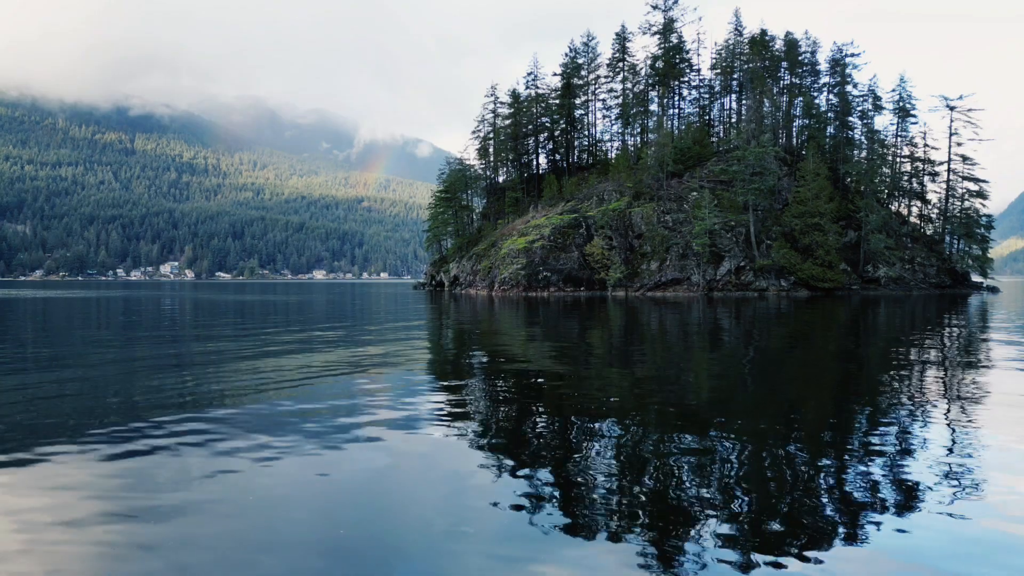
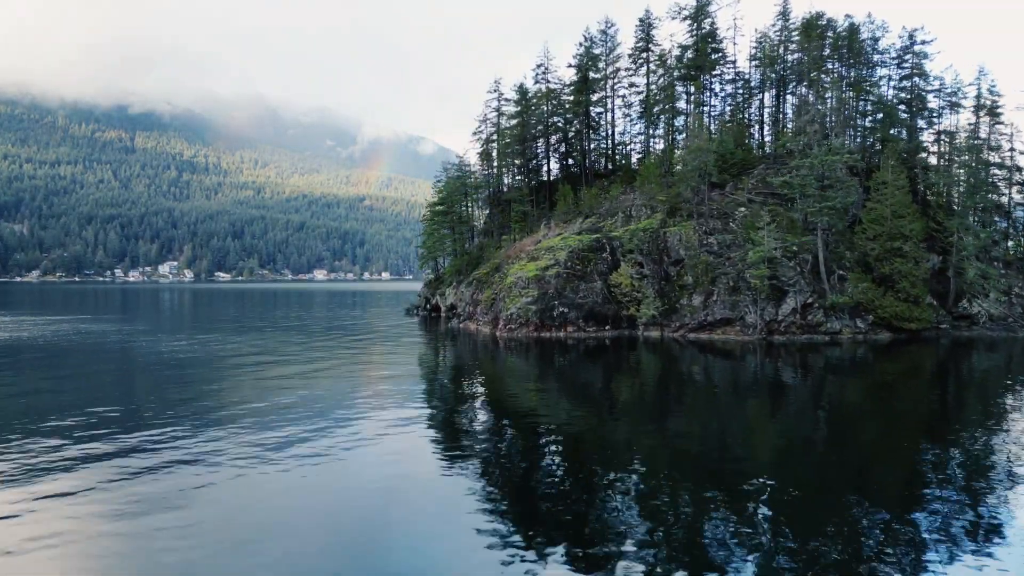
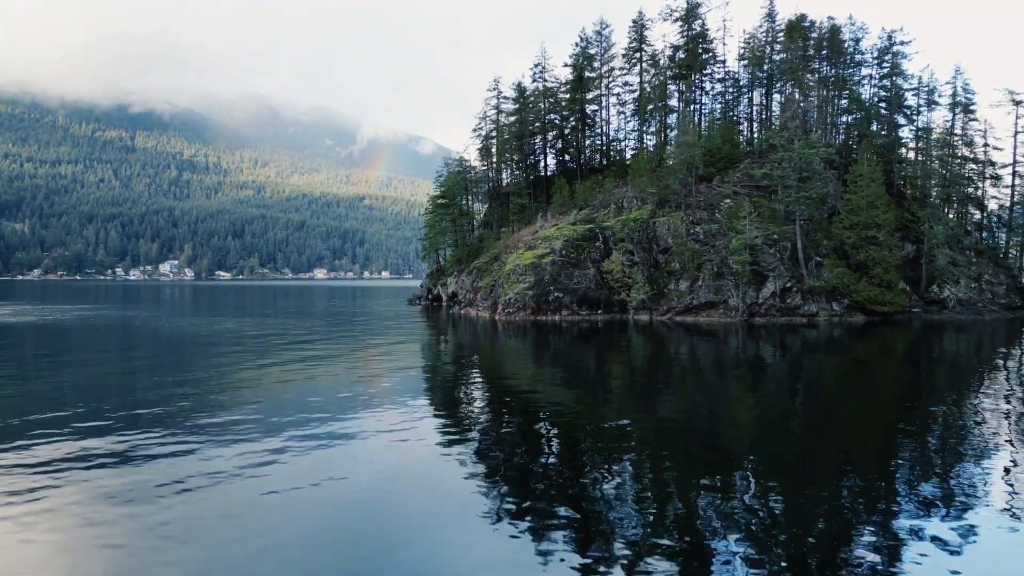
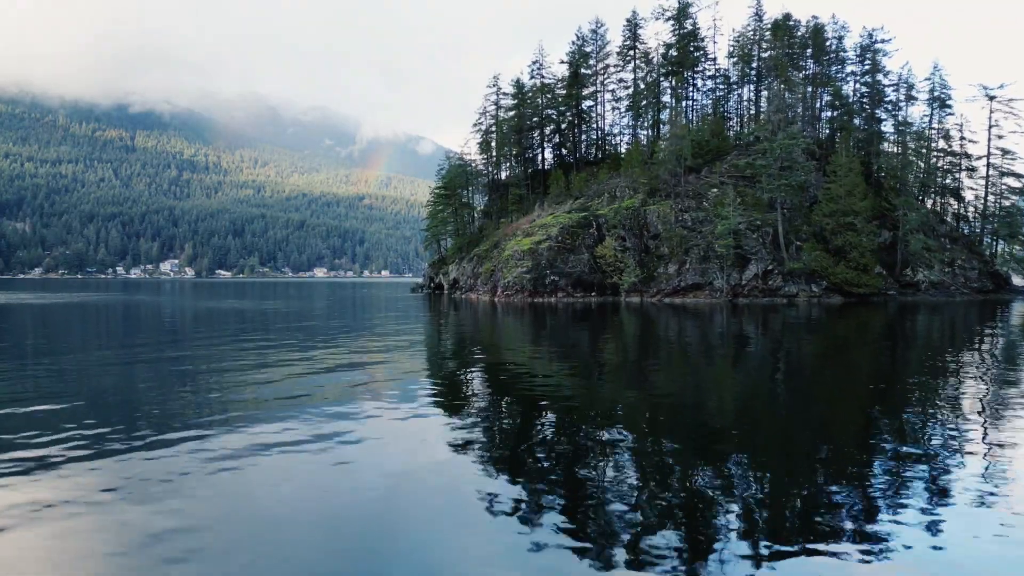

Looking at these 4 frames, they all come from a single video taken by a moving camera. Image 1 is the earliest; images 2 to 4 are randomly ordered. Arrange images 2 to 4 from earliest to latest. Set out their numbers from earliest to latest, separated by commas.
4, 3, 2
